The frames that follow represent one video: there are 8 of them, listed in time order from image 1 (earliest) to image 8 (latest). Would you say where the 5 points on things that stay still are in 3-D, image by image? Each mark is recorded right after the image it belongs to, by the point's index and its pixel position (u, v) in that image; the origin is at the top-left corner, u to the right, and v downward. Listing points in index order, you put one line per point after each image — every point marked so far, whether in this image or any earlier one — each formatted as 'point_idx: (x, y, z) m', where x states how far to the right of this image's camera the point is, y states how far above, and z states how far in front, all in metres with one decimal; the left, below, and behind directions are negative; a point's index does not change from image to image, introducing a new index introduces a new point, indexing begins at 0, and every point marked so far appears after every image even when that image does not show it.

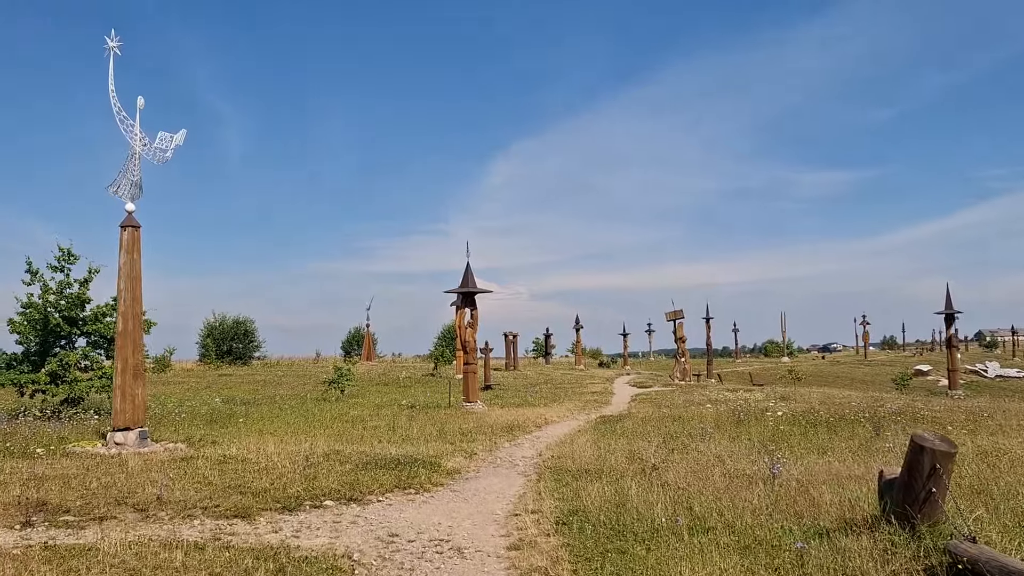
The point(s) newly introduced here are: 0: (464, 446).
0: (-0.9, -2.8, +12.1) m
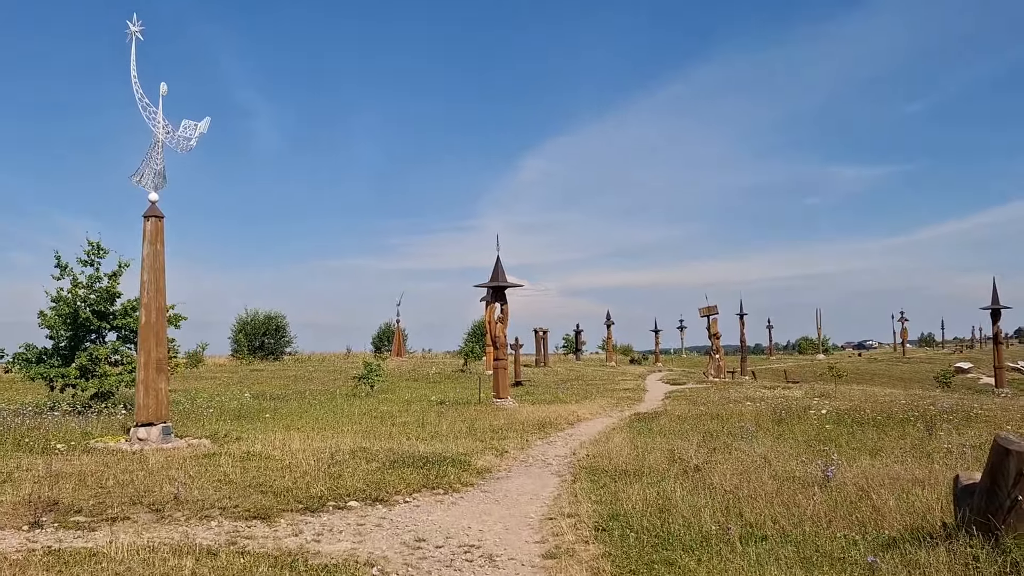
0: (-0.3, -2.7, +11.7) m
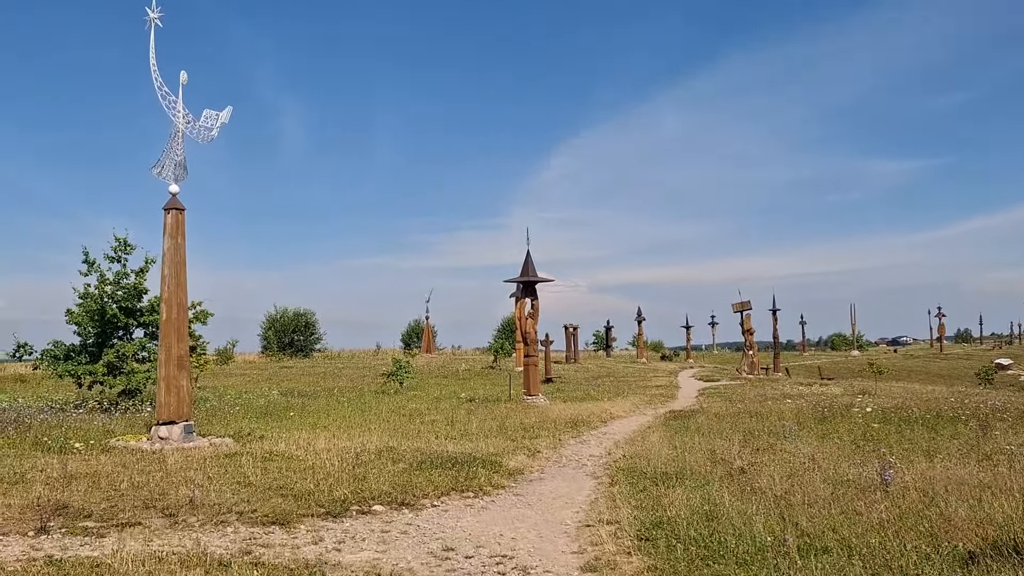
0: (+0.2, -2.6, +11.2) m
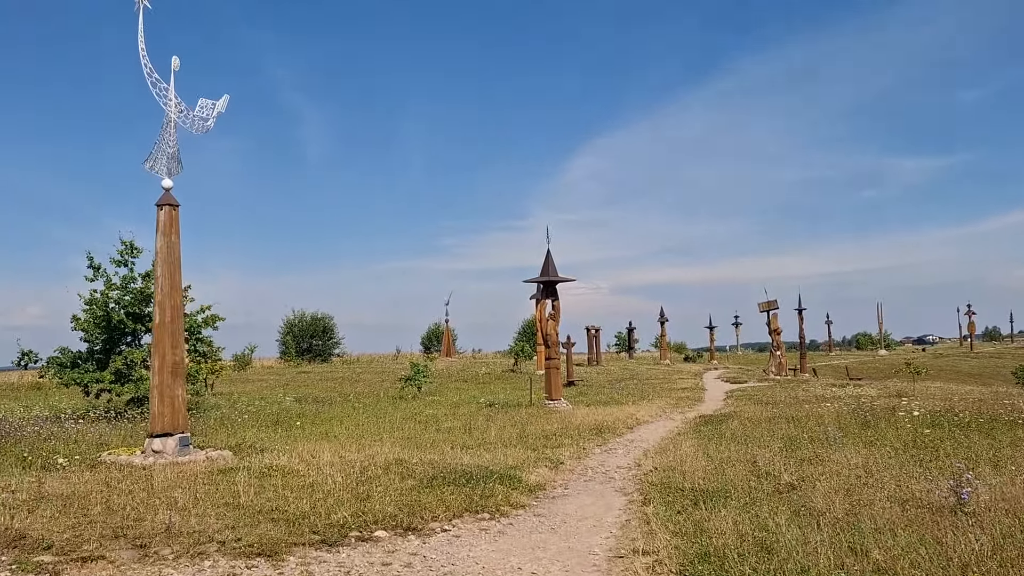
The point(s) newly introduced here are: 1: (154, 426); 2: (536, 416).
0: (+0.5, -2.6, +10.4) m
1: (-4.7, -1.8, +8.8) m
2: (+0.6, -3.0, +15.9) m
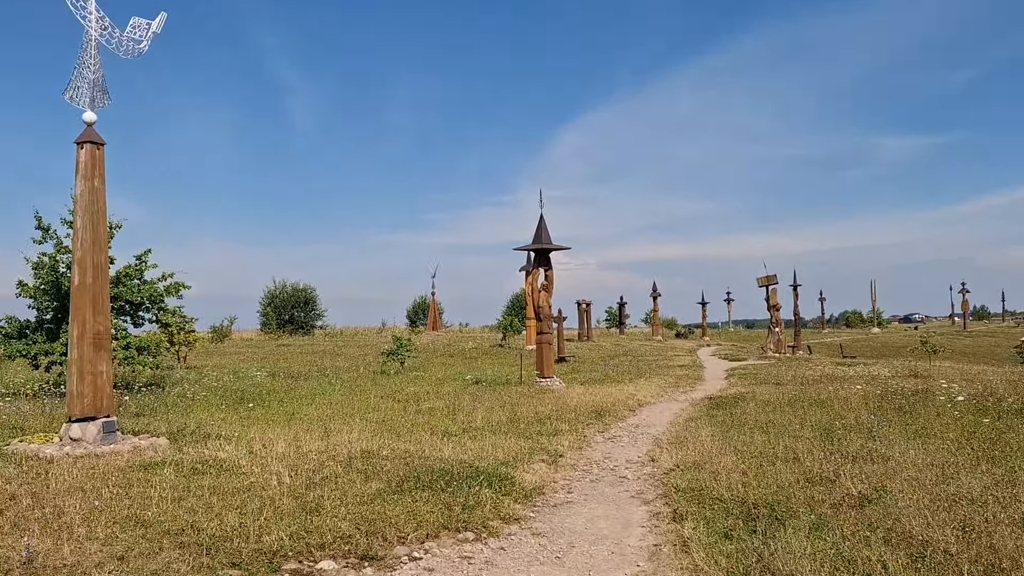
0: (+0.4, -2.0, +8.9) m
1: (-4.7, -1.3, +7.2) m
2: (+0.4, -2.3, +14.5) m
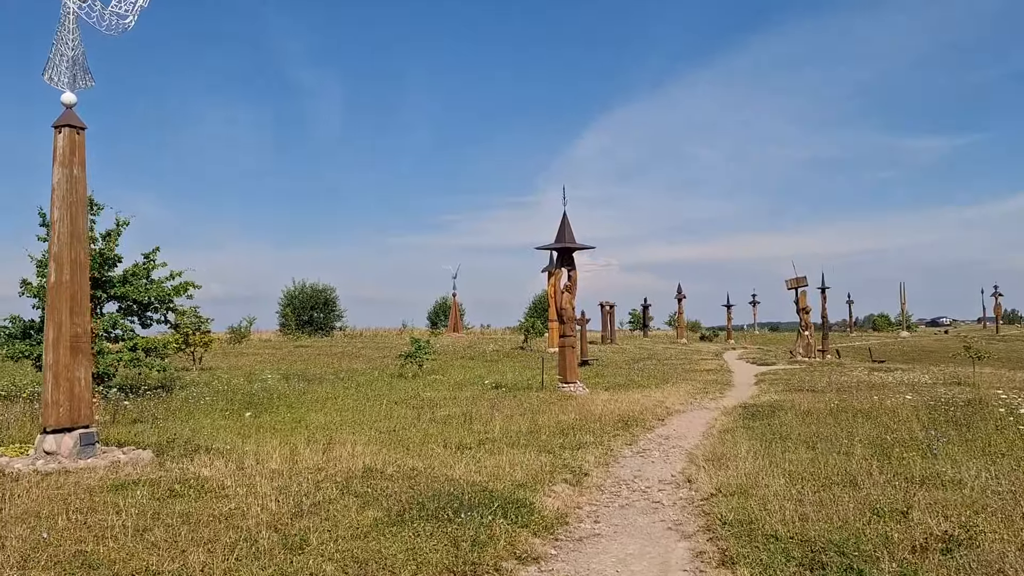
0: (+0.7, -2.0, +8.1) m
1: (-4.6, -1.3, +6.6) m
2: (+0.8, -2.3, +13.6) m
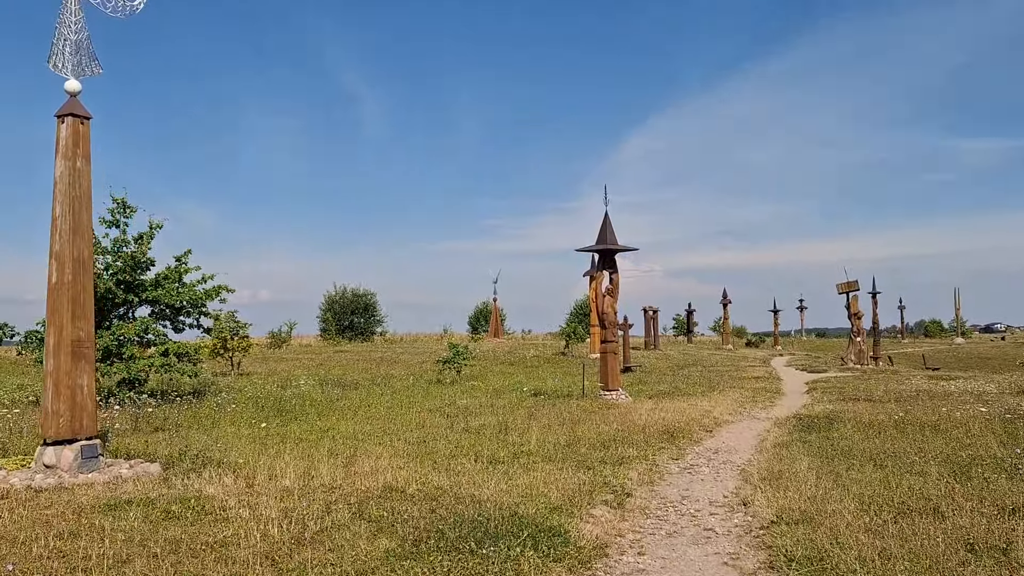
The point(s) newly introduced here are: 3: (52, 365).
0: (+1.0, -2.1, +7.4) m
1: (-4.3, -1.3, +6.1) m
2: (+1.5, -2.4, +12.9) m
3: (-4.3, -0.7, +6.3) m
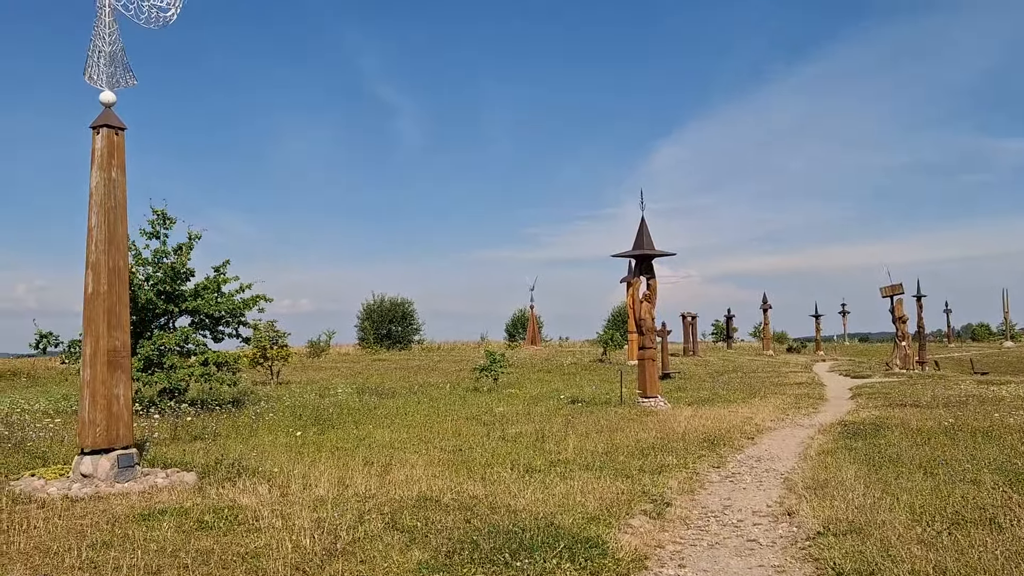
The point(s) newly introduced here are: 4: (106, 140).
0: (+1.4, -2.1, +7.1) m
1: (-3.9, -1.4, +6.2) m
2: (+2.2, -2.5, +12.6) m
3: (-3.9, -0.8, +6.3) m
4: (-3.9, +1.4, +6.5) m
